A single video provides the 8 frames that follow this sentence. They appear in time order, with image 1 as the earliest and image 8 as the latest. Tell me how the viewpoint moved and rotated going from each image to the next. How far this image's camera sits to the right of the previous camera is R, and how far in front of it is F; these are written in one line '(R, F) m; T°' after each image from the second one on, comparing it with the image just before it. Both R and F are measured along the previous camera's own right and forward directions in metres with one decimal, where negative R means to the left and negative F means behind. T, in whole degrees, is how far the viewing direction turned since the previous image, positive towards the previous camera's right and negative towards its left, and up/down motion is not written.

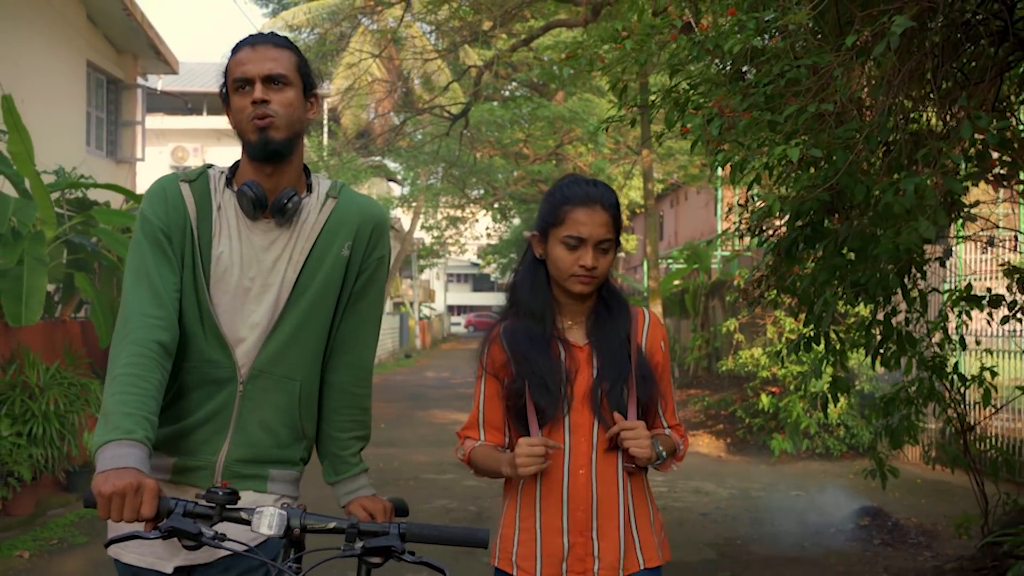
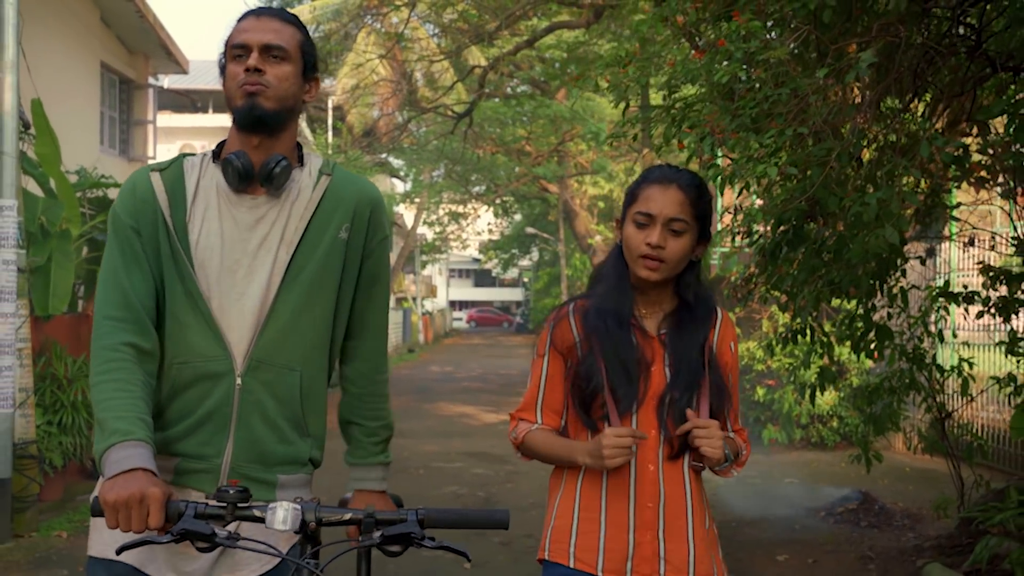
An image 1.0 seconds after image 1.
(-0.1, -0.4) m; 0°
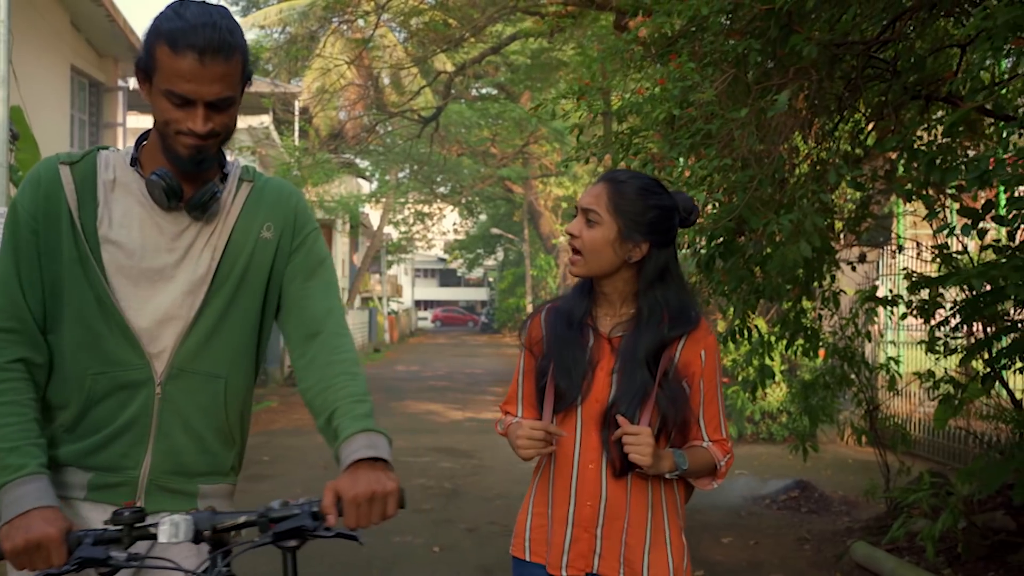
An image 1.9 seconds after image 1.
(0.0, -0.5) m; +2°
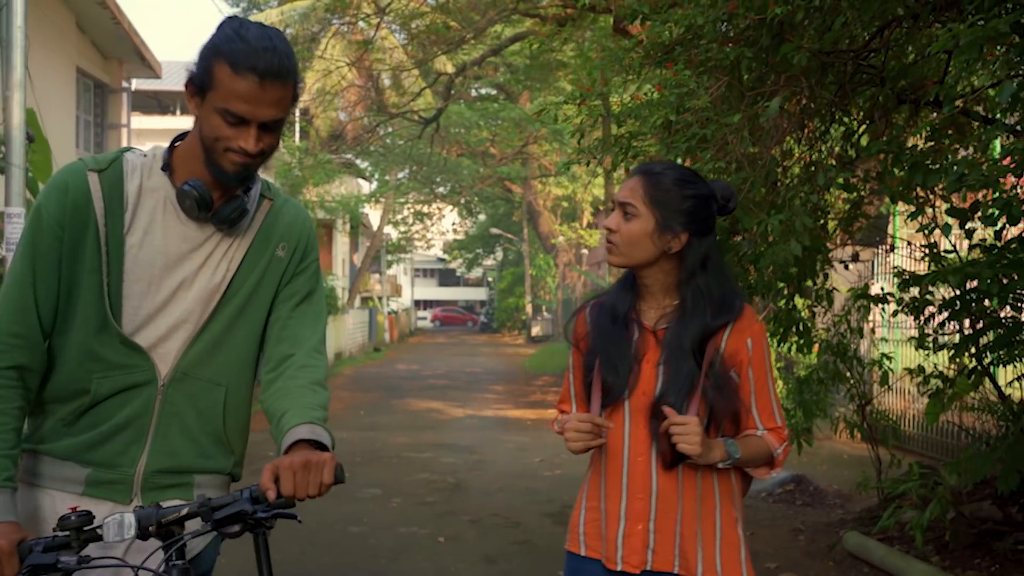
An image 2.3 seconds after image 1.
(0.0, -0.2) m; 0°
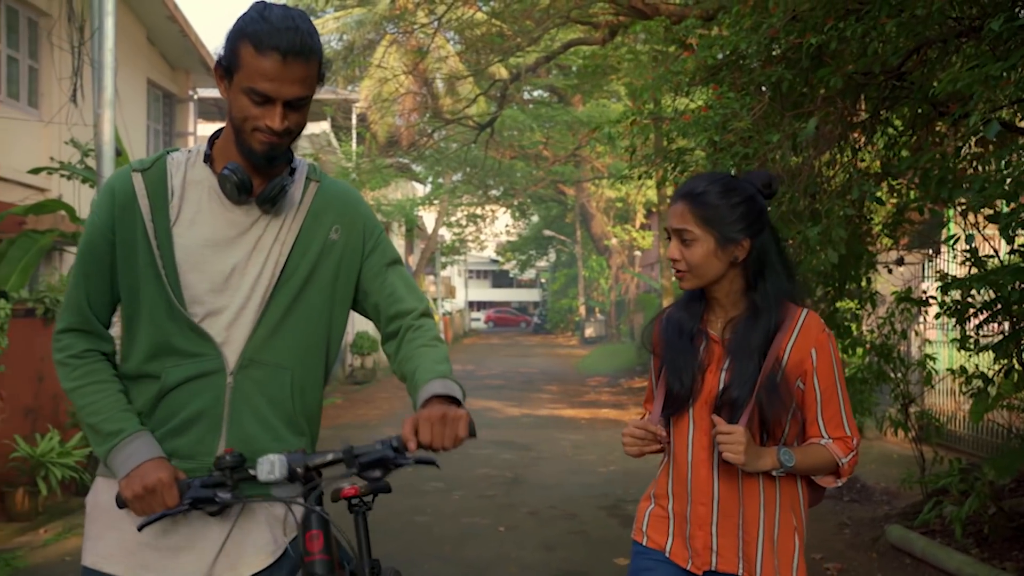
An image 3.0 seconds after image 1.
(0.0, -0.4) m; -3°
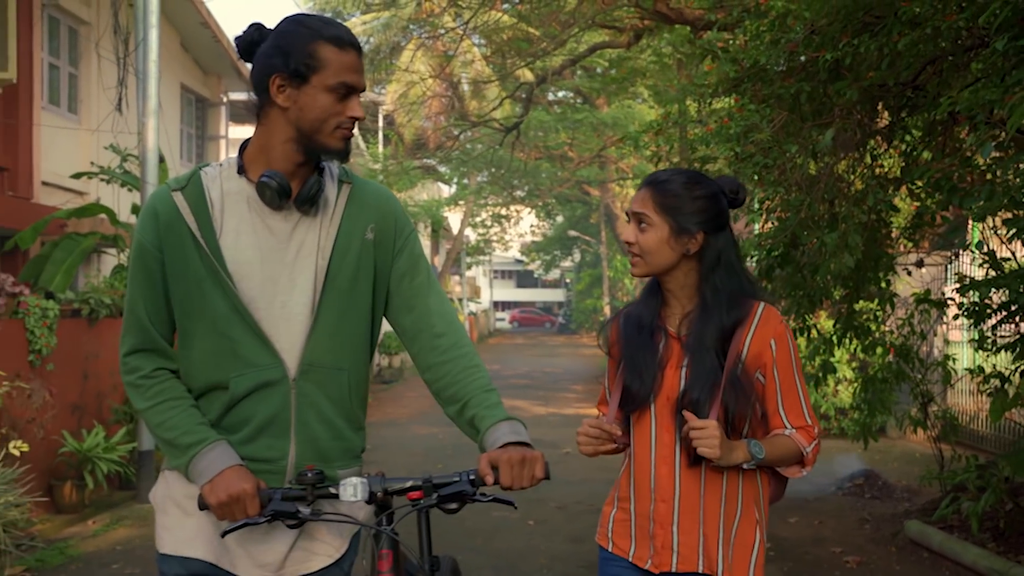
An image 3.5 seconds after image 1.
(0.0, -0.3) m; -1°
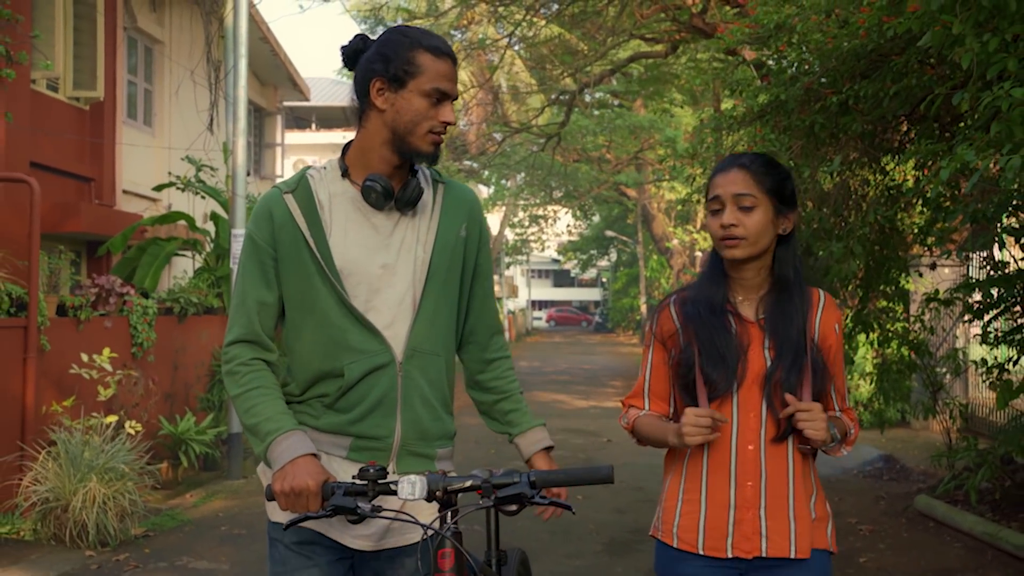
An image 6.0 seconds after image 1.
(-0.1, -1.0) m; -2°
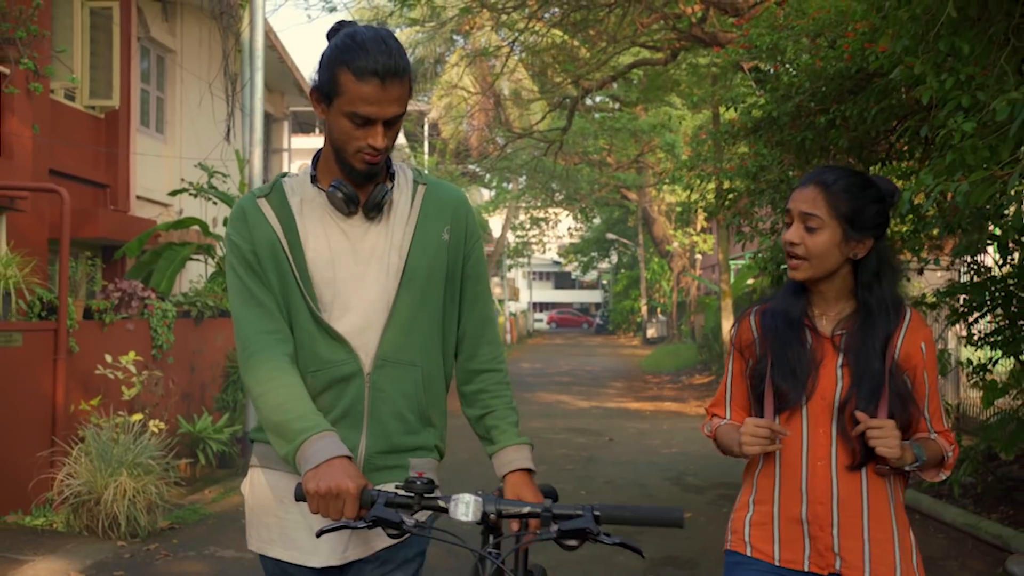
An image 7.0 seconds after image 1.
(0.0, -0.4) m; 0°
